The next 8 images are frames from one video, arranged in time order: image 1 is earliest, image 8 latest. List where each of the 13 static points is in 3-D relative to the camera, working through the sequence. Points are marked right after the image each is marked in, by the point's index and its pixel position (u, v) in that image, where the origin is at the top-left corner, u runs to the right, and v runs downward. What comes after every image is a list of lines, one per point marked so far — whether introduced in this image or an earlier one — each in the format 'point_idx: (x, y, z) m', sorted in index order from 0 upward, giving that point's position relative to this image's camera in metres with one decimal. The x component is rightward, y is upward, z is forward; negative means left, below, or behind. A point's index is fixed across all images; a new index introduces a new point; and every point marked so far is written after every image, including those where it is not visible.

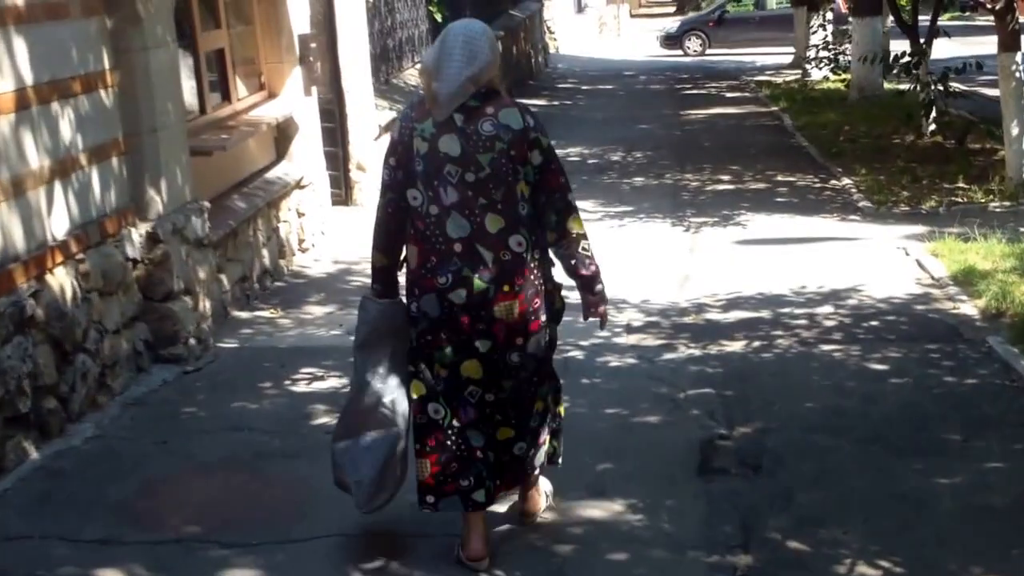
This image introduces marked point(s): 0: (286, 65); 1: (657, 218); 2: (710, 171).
0: (-1.3, +1.3, +9.4) m
1: (+1.0, +0.5, +11.2) m
2: (+1.7, +1.0, +14.1) m
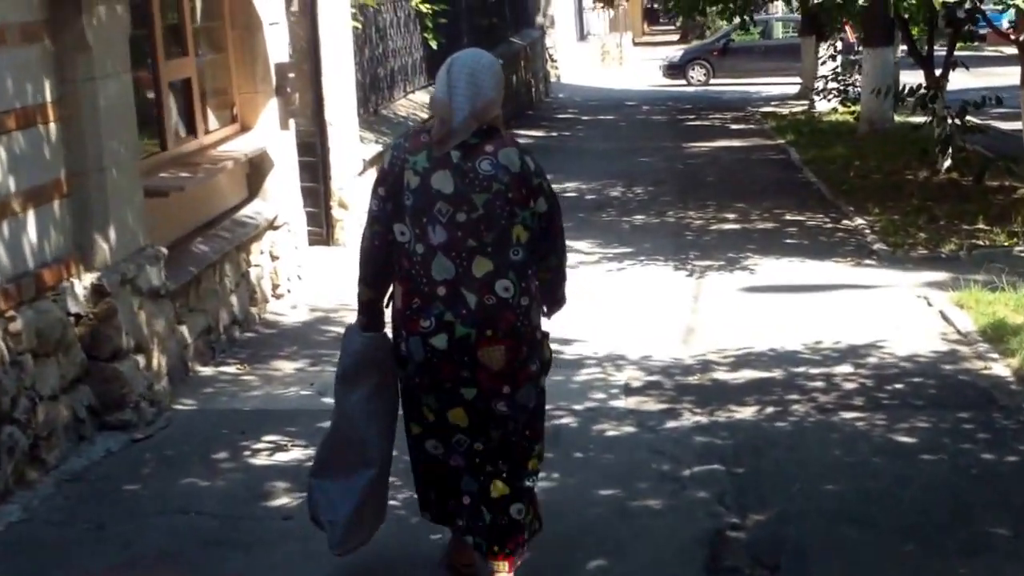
0: (-1.4, +1.1, +8.7) m
1: (+1.0, +0.2, +10.5) m
2: (+1.7, +0.7, +13.4) m
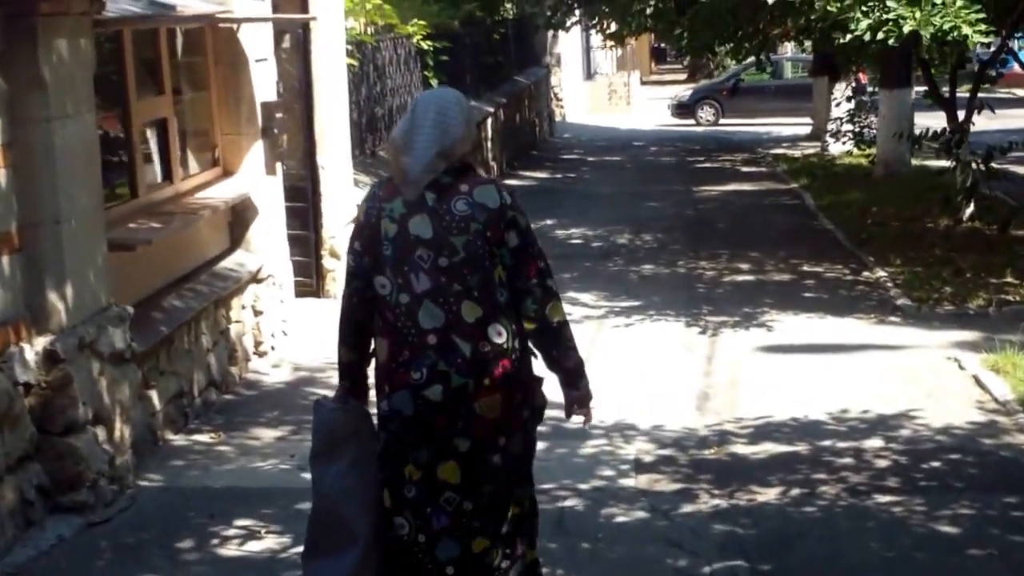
0: (-1.4, +0.8, +8.1) m
1: (+1.0, -0.2, +9.9) m
2: (+1.7, +0.2, +12.8) m
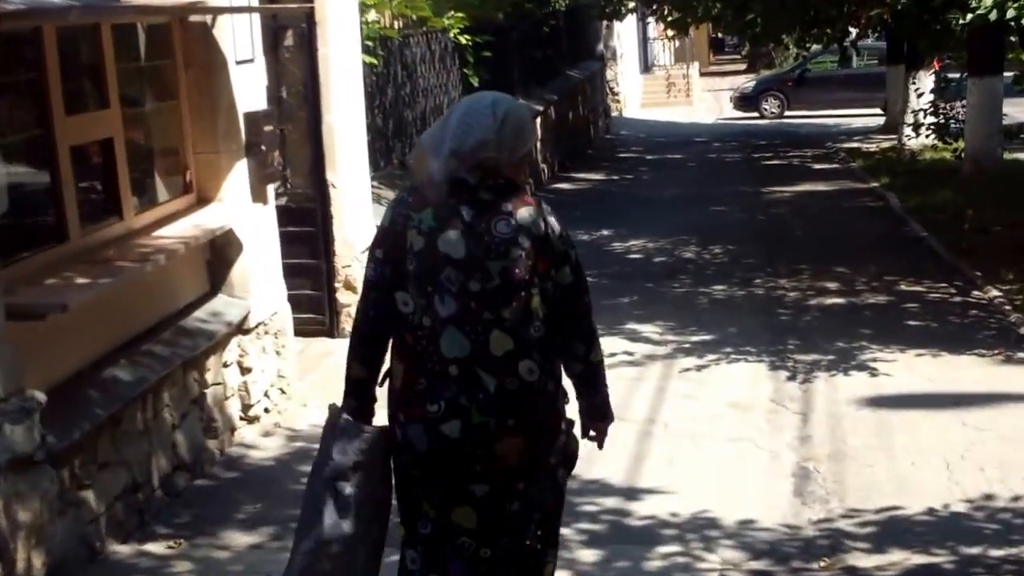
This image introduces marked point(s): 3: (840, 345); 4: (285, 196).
0: (-1.2, +0.5, +6.6) m
1: (+1.2, -0.4, +8.2) m
2: (+2.1, +0.1, +11.1) m
3: (+1.8, -0.3, +8.6) m
4: (-1.2, +0.5, +8.7) m
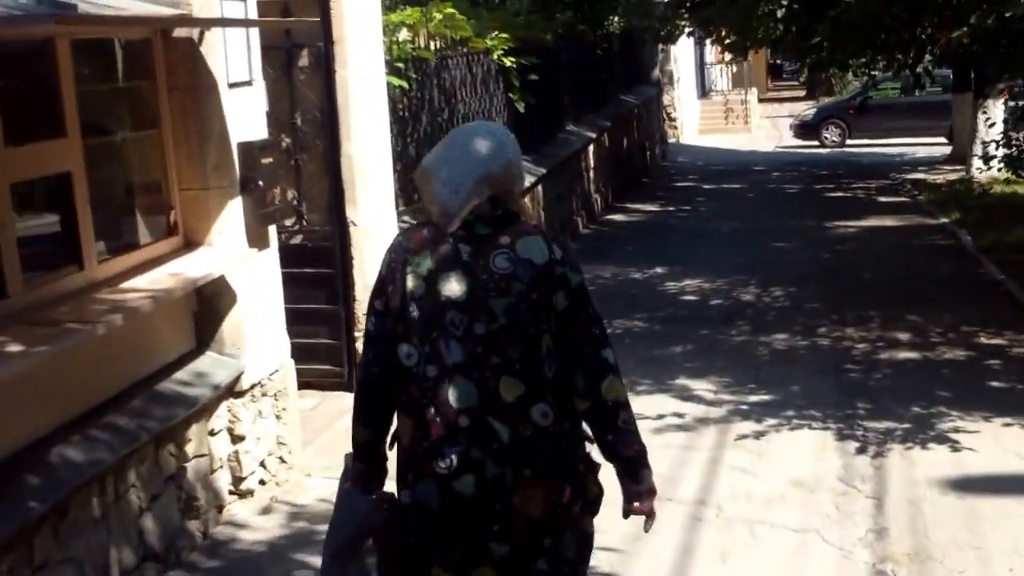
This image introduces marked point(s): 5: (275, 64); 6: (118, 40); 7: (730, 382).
0: (-1.1, +0.3, +5.8) m
1: (+1.4, -0.6, +7.3) m
2: (+2.3, -0.2, +10.2) m
3: (+1.9, -0.6, +7.6) m
4: (-1.1, +0.3, +7.9) m
5: (-1.1, +1.1, +7.7) m
6: (-1.3, +0.8, +5.4) m
7: (+1.2, -0.5, +8.5) m
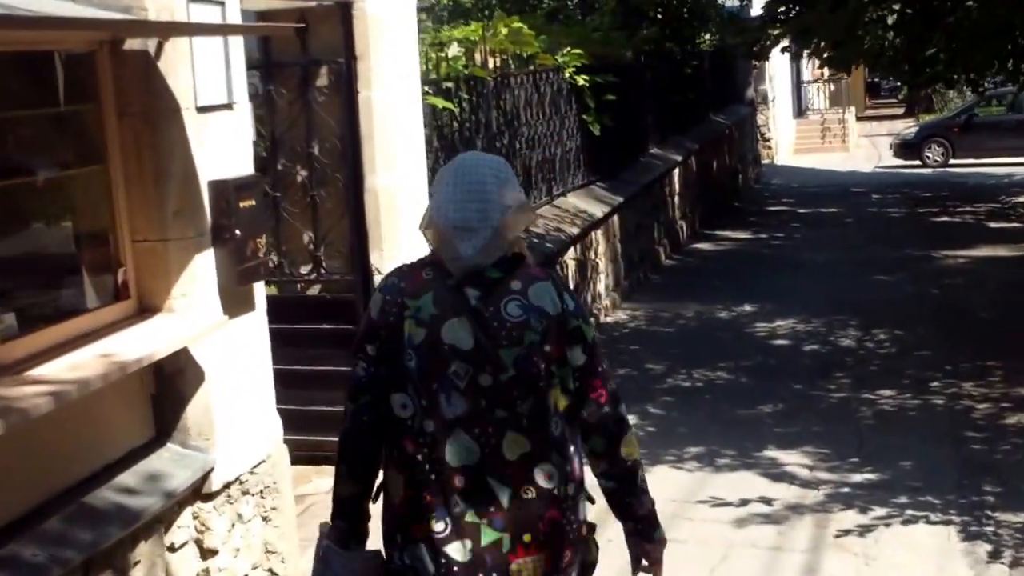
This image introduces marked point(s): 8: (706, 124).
0: (-1.0, +0.1, +4.6) m
1: (+1.6, -0.9, +6.0) m
2: (+2.7, -0.5, +8.8) m
3: (+2.1, -0.8, +6.3) m
4: (-0.8, 0.0, +6.7) m
5: (-0.9, +0.8, +6.6) m
6: (-1.2, +0.6, +4.3) m
7: (+1.4, -0.7, +7.2) m
8: (+2.4, +2.1, +20.0) m
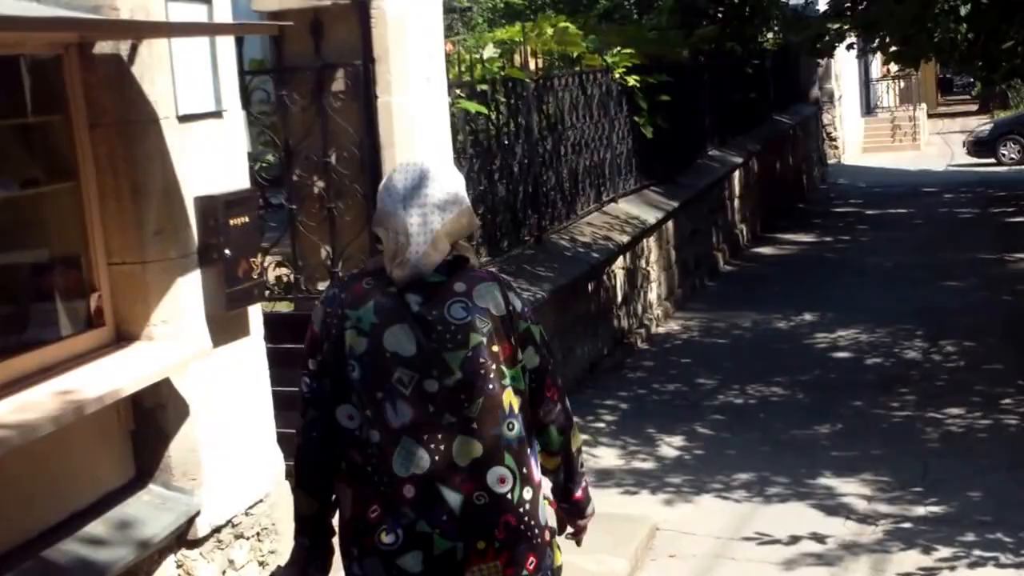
0: (-0.9, 0.0, +4.2) m
1: (+1.7, -0.9, +5.5) m
2: (+2.9, -0.6, +8.2) m
3: (+2.2, -0.9, +5.7) m
4: (-0.7, -0.1, +6.3) m
5: (-0.8, +0.8, +6.2) m
6: (-1.2, +0.6, +3.8) m
7: (+1.6, -0.8, +6.6) m
8: (+3.1, +2.0, +19.4) m
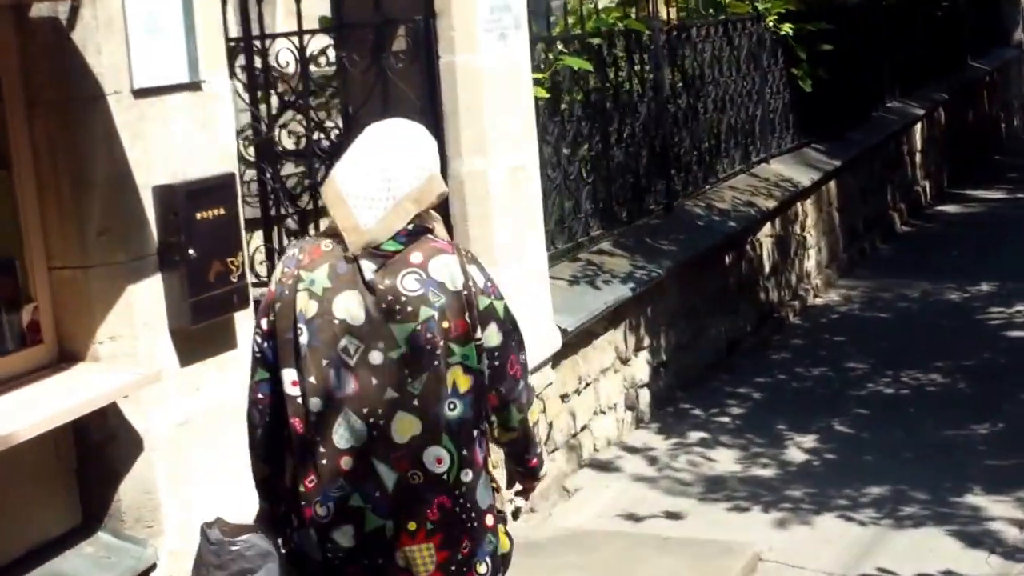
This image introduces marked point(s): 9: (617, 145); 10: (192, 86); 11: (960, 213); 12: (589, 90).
0: (-0.9, 0.0, +3.5) m
1: (+1.9, -0.9, +4.5) m
2: (+3.4, -0.5, +7.0) m
3: (+2.5, -0.8, +4.6) m
4: (-0.4, 0.0, +5.6) m
5: (-0.5, +0.8, +5.4) m
6: (-1.2, +0.5, +3.2) m
7: (+1.9, -0.8, +5.6) m
8: (+5.0, +2.5, +18.0) m
9: (+0.5, +0.7, +7.4) m
10: (-0.7, +0.5, +3.7) m
11: (+4.1, +0.7, +14.5) m
12: (+0.3, +0.9, +7.1) m
